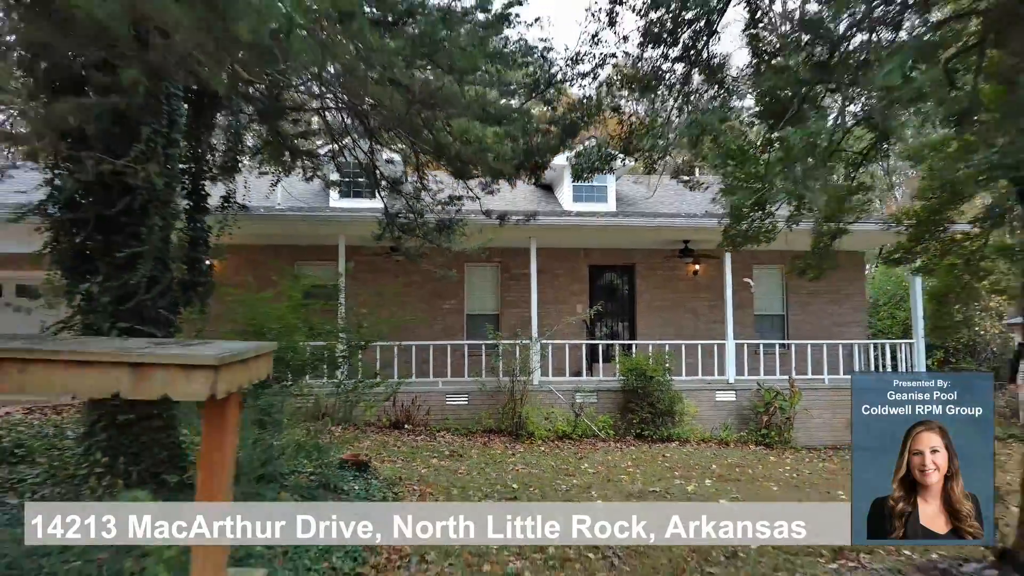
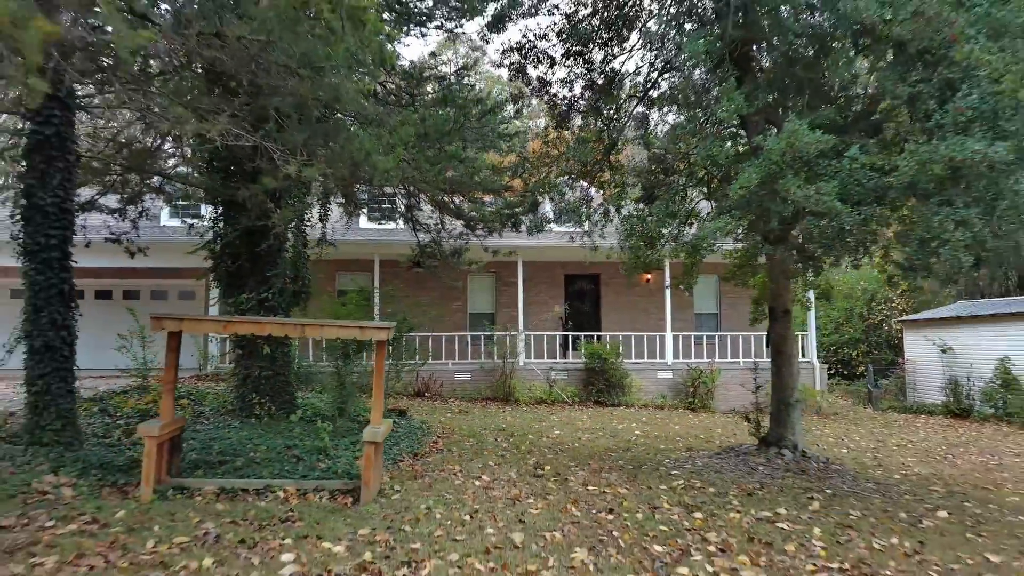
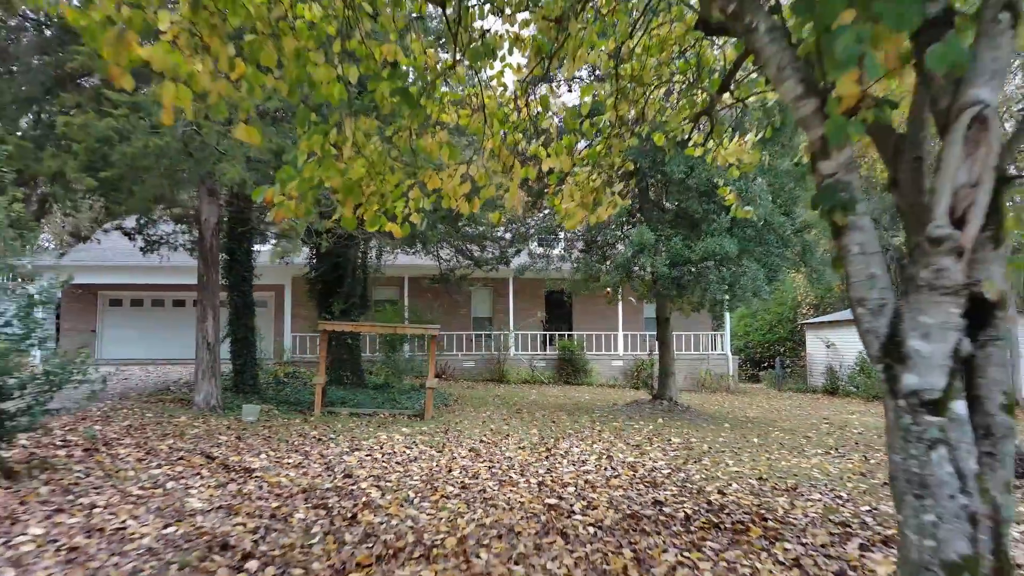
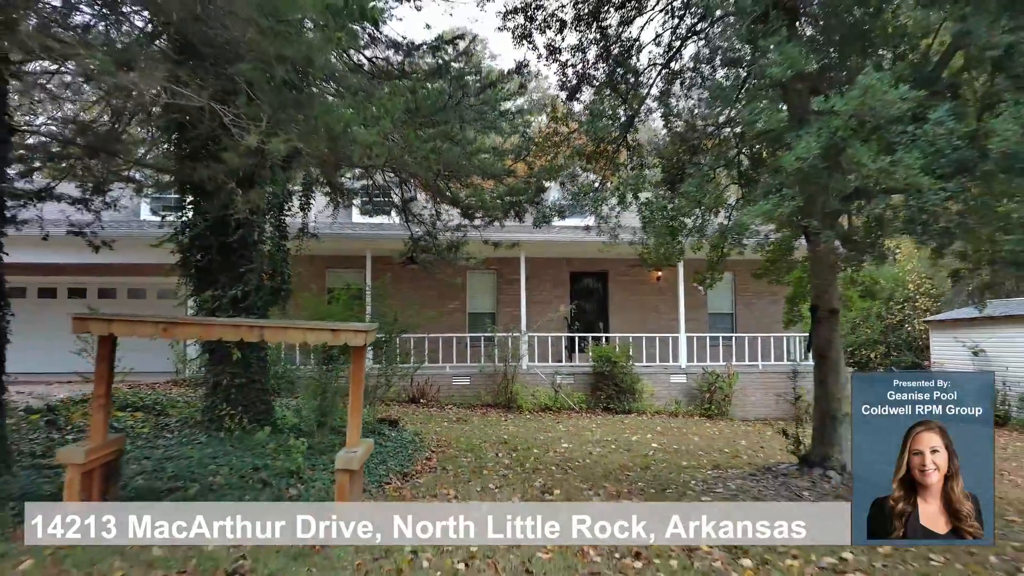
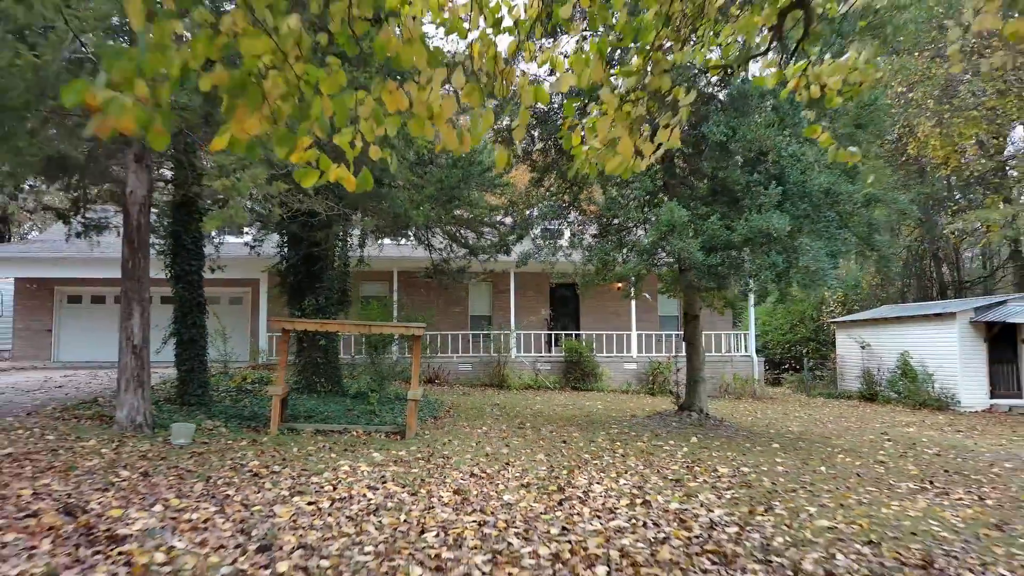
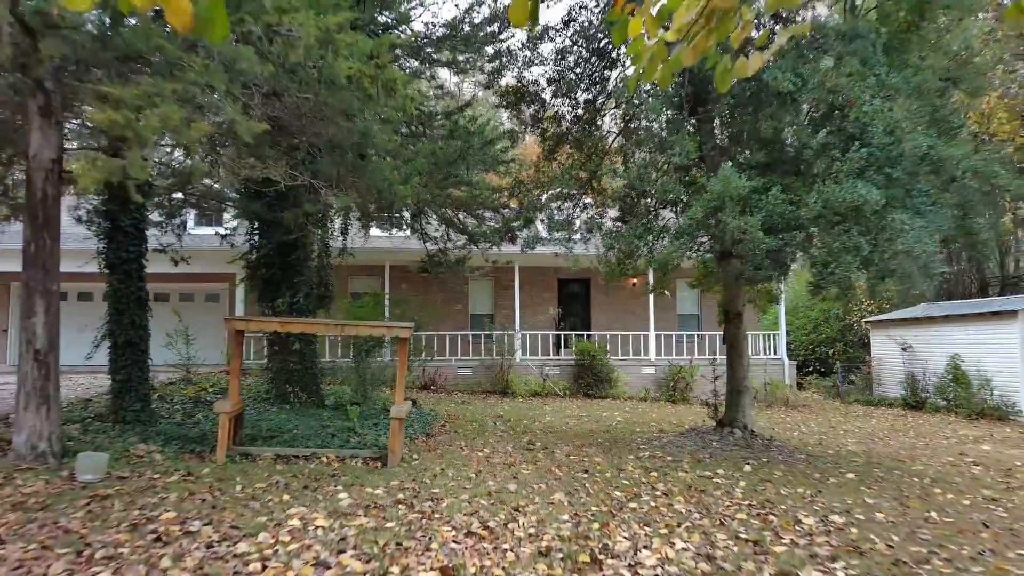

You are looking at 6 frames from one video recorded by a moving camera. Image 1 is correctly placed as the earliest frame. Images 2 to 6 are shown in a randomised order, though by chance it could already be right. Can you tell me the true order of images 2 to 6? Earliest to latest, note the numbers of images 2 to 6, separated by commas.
4, 2, 6, 5, 3
